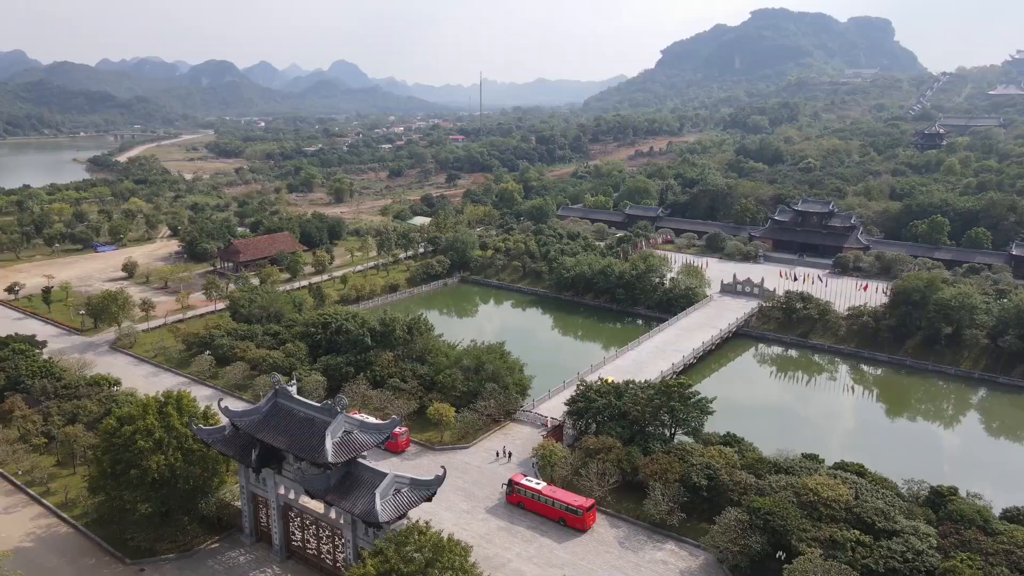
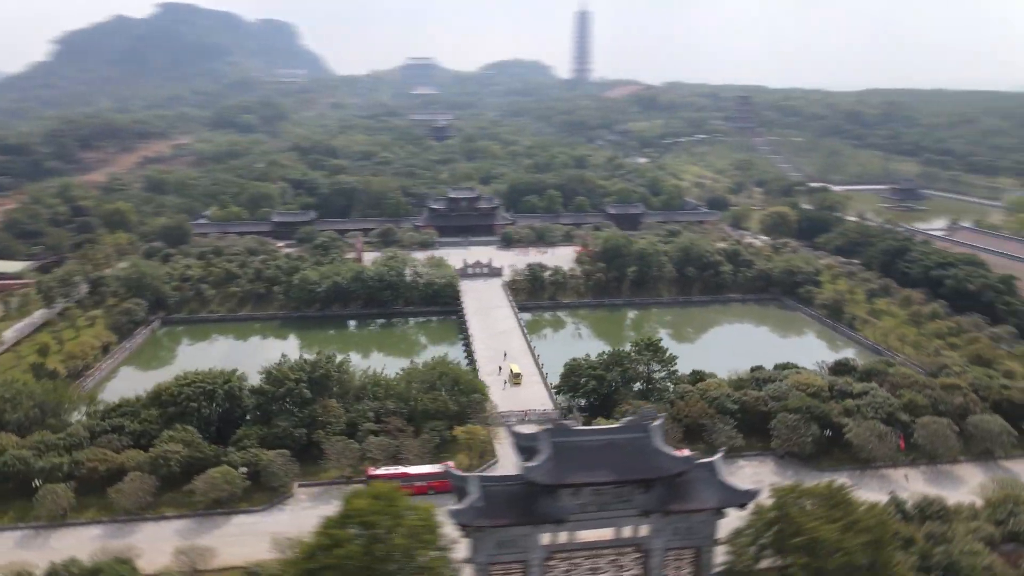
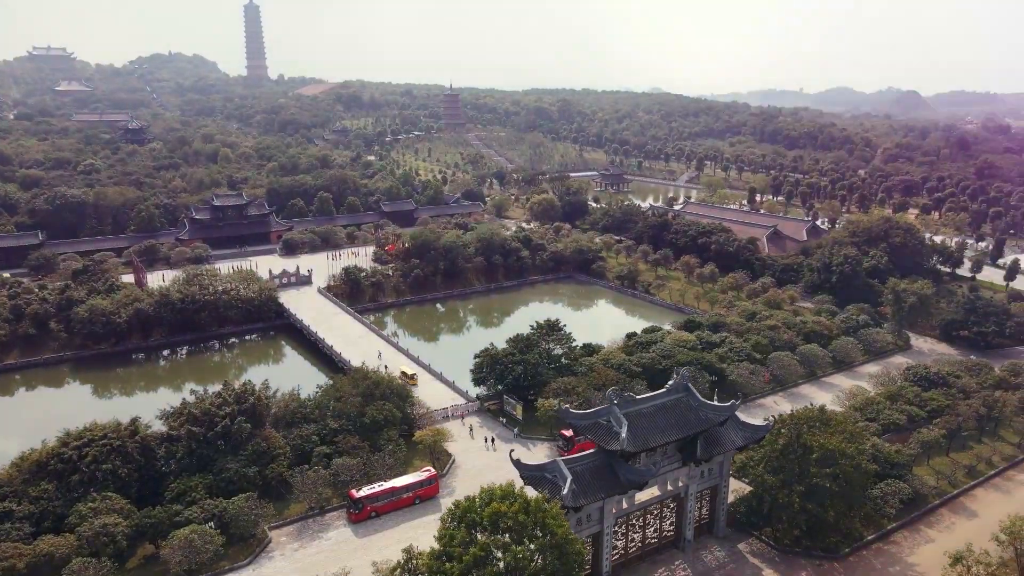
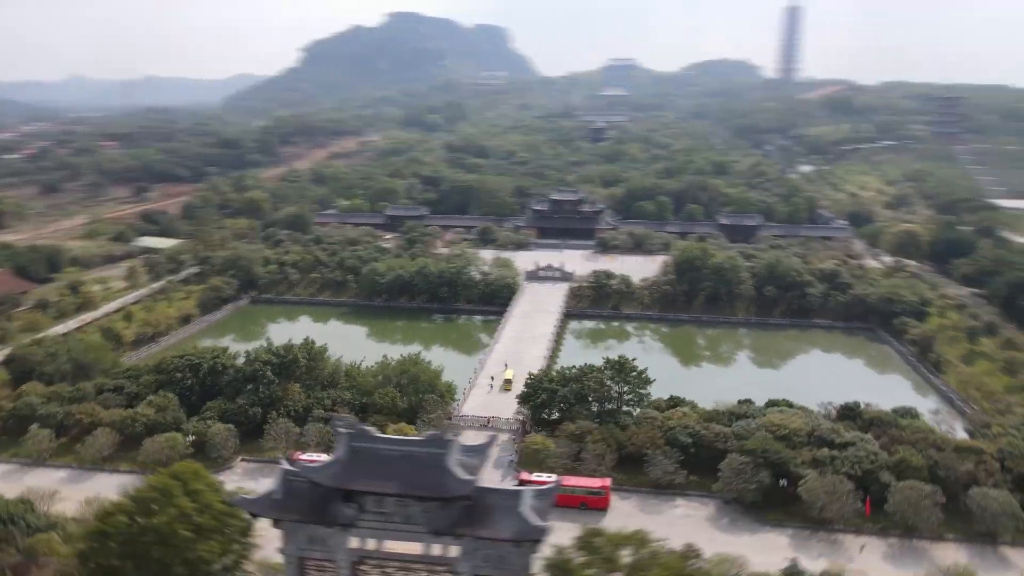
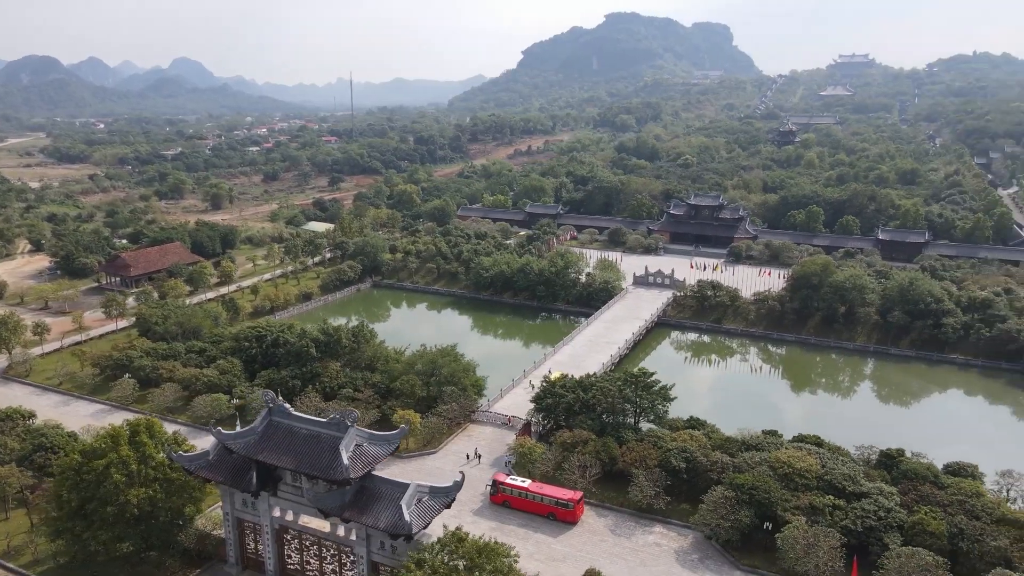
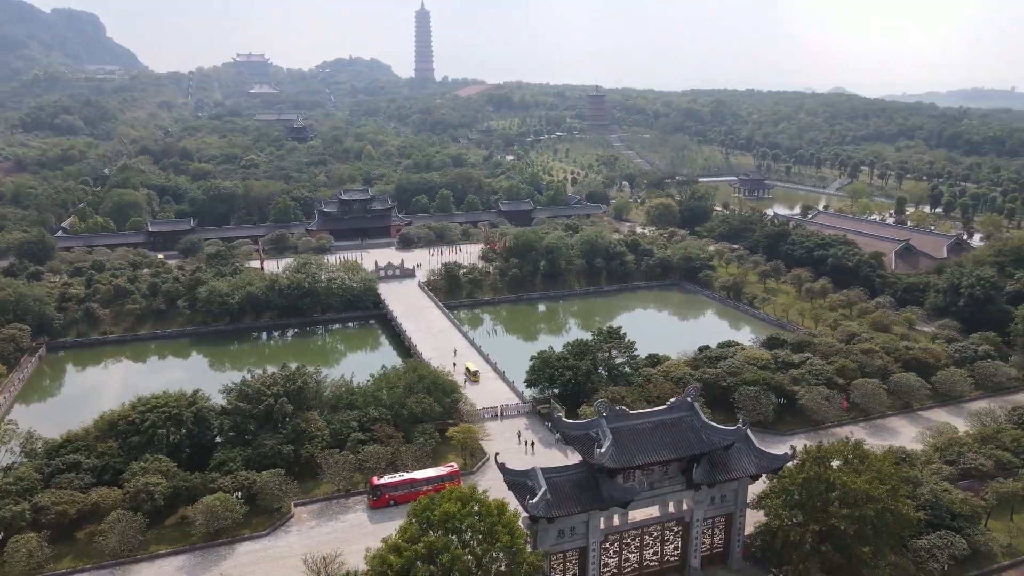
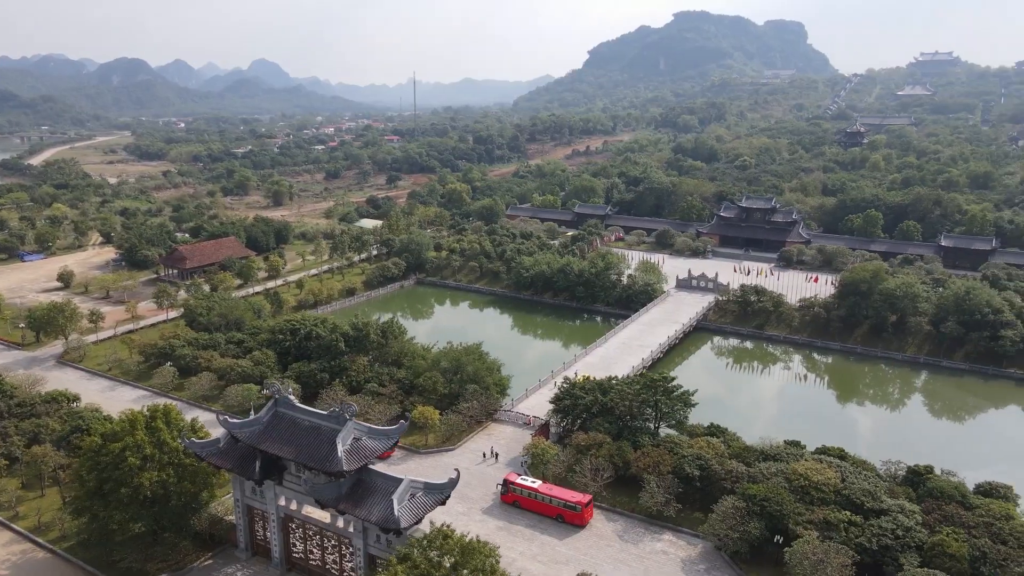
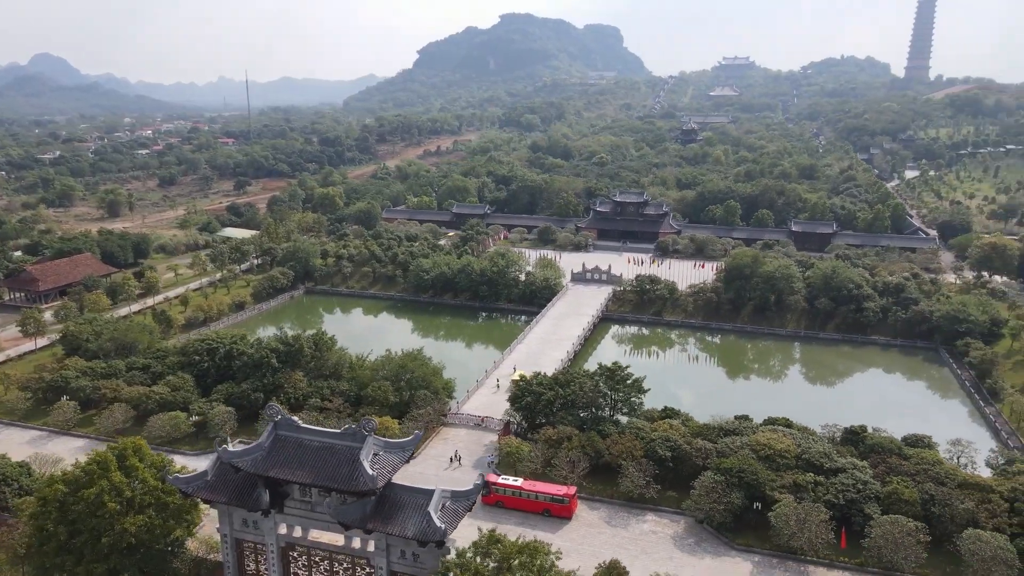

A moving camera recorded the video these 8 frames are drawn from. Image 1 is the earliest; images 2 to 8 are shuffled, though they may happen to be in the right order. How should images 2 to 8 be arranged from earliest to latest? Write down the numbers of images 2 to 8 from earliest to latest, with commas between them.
7, 5, 8, 4, 2, 6, 3
